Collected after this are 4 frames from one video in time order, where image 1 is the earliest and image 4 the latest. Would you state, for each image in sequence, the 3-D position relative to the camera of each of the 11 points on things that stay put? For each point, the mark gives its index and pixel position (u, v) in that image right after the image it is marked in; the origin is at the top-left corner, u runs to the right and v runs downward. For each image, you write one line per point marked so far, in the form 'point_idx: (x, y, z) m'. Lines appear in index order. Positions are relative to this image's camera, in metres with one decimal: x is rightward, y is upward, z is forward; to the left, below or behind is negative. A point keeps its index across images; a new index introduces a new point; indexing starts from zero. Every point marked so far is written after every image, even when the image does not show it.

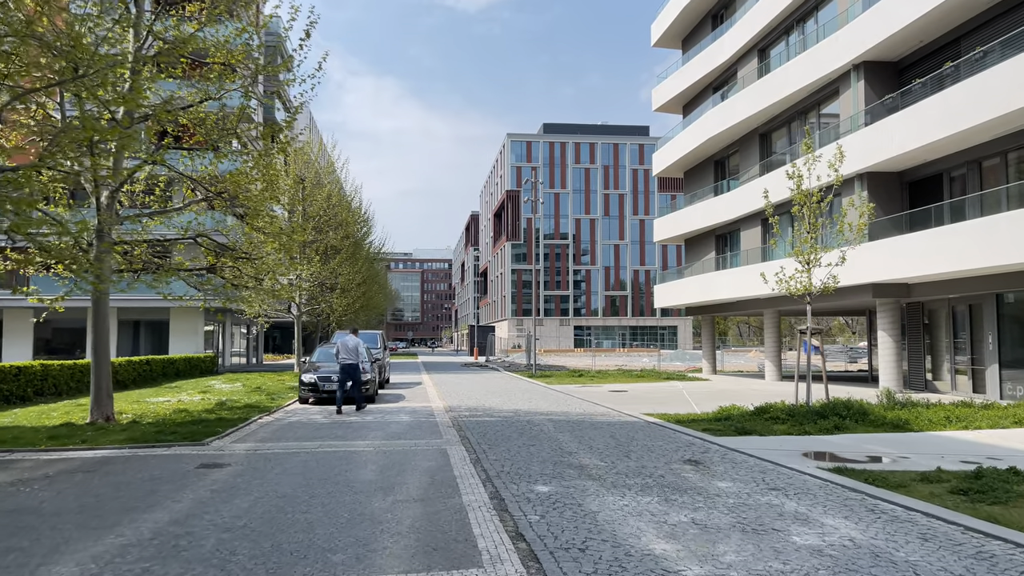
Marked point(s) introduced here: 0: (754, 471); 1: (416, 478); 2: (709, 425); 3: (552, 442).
0: (+2.5, -1.9, +7.9) m
1: (-0.9, -1.8, +7.3) m
2: (+3.1, -2.1, +12.2) m
3: (+0.5, -1.9, +9.7) m
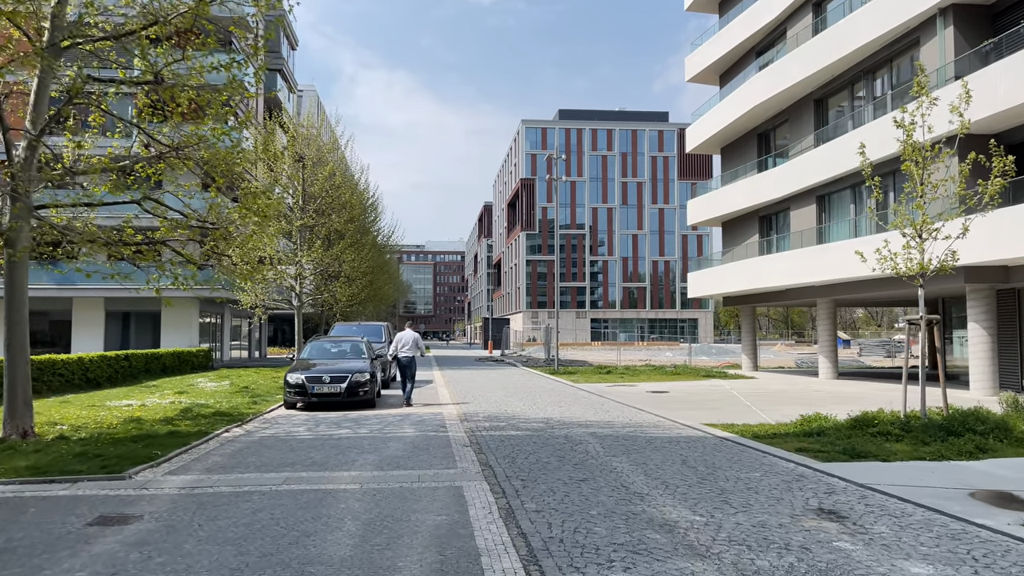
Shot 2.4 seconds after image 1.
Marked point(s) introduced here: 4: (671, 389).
0: (+2.8, -1.6, +5.1) m
1: (-0.5, -1.5, +4.5) m
2: (+3.5, -1.9, +9.4) m
3: (+0.9, -1.7, +7.0) m
4: (+4.0, -2.5, +19.4) m
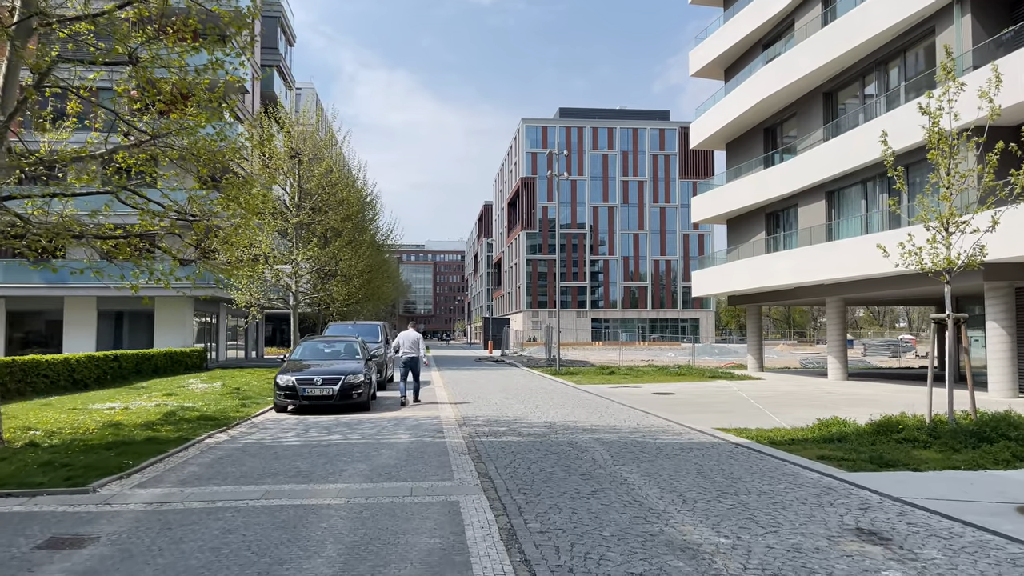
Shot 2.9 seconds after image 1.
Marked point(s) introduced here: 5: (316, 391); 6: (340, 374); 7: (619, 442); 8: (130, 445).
0: (+2.8, -1.6, +4.5) m
1: (-0.5, -1.5, +3.9) m
2: (+3.5, -1.8, +8.8) m
3: (+0.9, -1.6, +6.4) m
4: (+4.0, -2.5, +18.8) m
5: (-3.1, -1.6, +12.5) m
6: (-2.8, -1.4, +12.7) m
7: (+1.3, -1.8, +9.3) m
8: (-4.2, -1.7, +8.6) m
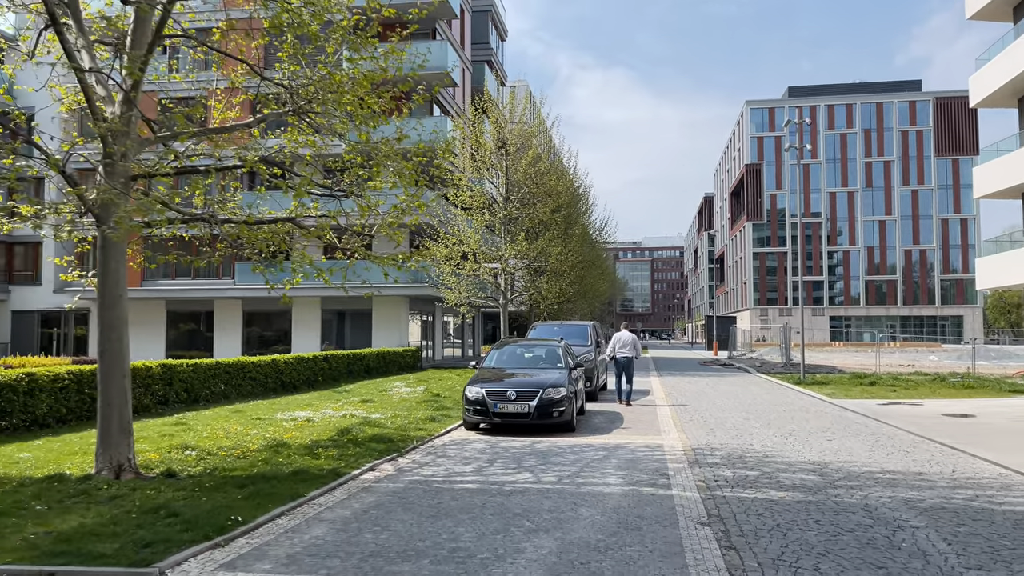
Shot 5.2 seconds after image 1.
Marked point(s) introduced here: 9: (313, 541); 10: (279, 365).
0: (+3.5, -1.5, +1.0) m
1: (+0.1, -1.4, +1.3) m
2: (+5.4, -1.7, +4.9) m
3: (+2.2, -1.5, +3.3) m
4: (+8.6, -2.3, +14.4) m
5: (0.0, -1.6, +10.3) m
6: (+0.4, -1.3, +10.4) m
7: (+3.3, -1.7, +6.0) m
8: (-2.1, -1.7, +6.9) m
9: (-1.3, -1.6, +5.1) m
10: (-5.4, -1.8, +18.0) m
